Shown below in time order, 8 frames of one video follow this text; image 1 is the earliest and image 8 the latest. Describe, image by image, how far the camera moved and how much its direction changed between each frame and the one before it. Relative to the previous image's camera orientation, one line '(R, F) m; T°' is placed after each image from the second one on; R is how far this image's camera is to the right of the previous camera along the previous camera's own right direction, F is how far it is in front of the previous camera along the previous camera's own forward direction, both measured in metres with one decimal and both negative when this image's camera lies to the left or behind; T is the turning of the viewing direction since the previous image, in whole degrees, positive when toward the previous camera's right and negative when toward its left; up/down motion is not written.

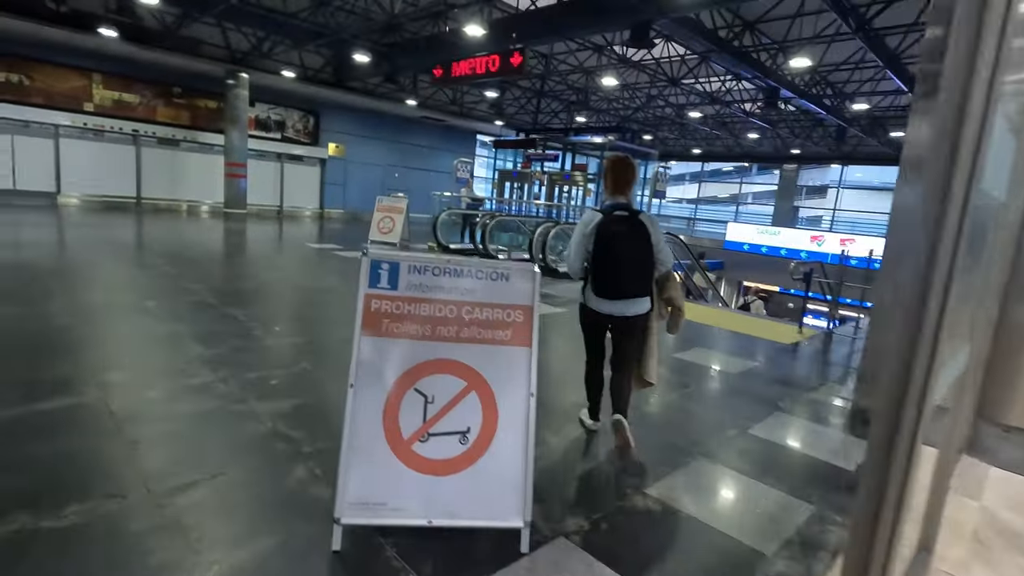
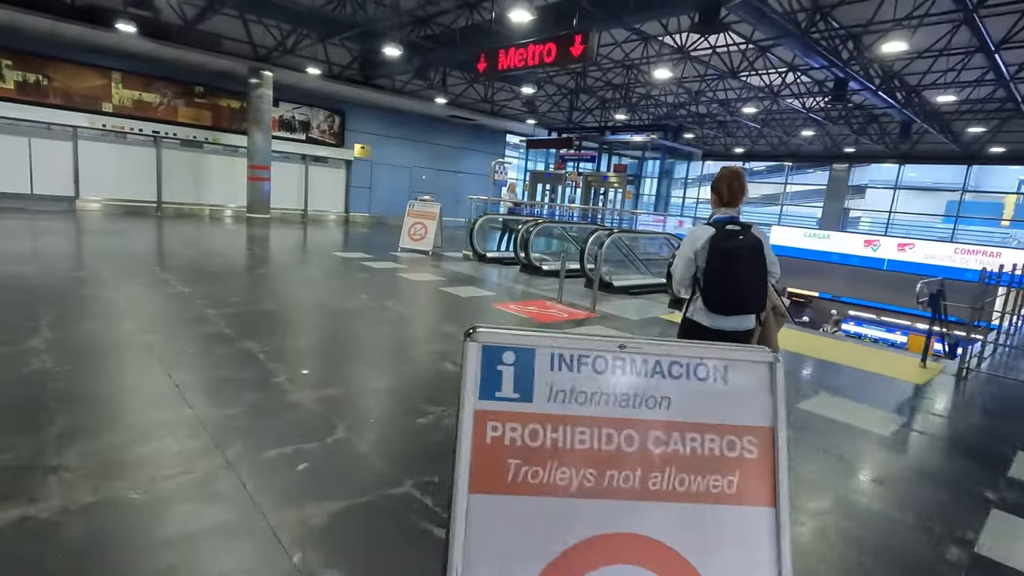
(-0.4, +0.8) m; -2°
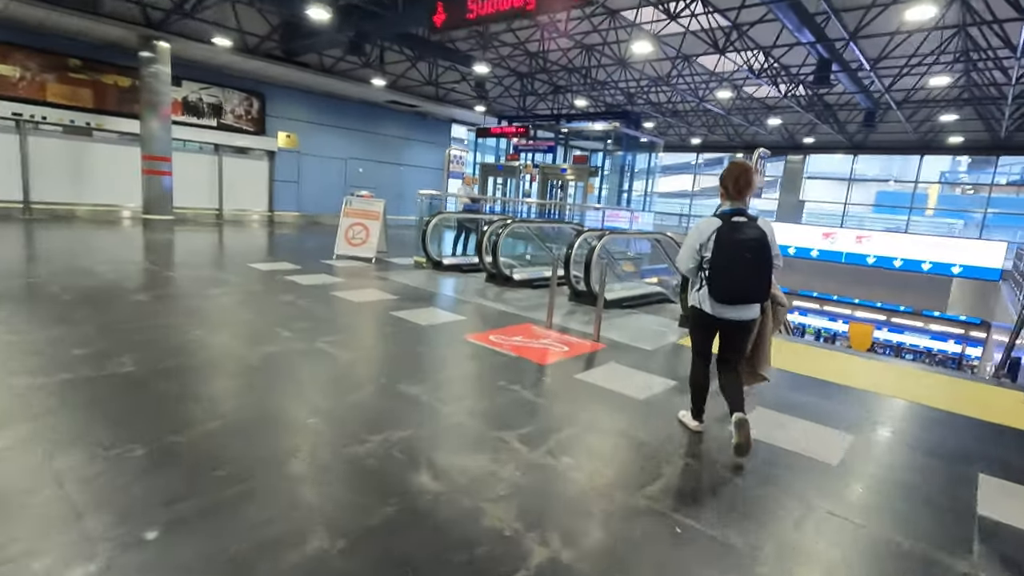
(-0.3, +1.5) m; +6°
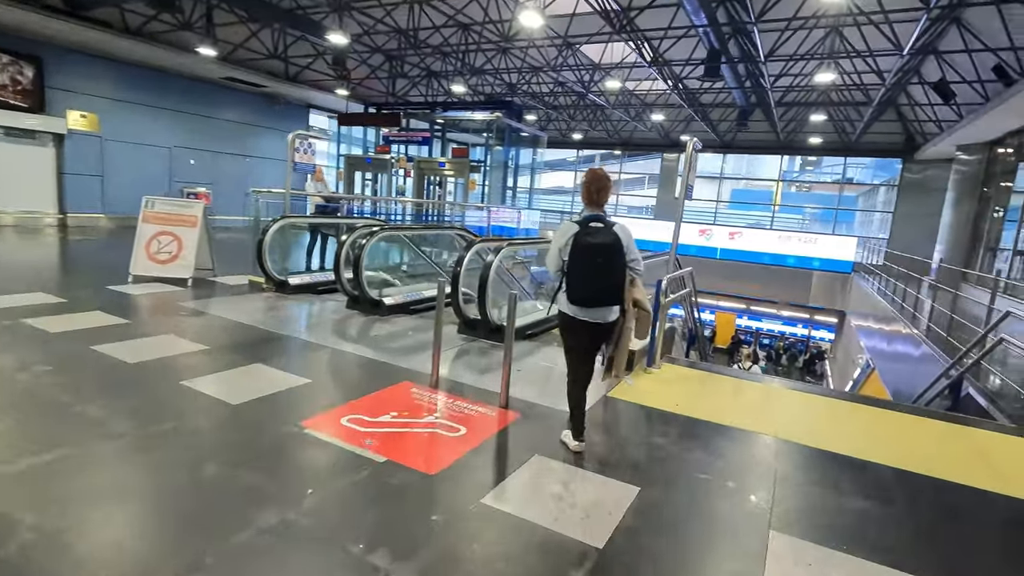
(+0.1, +1.4) m; +13°
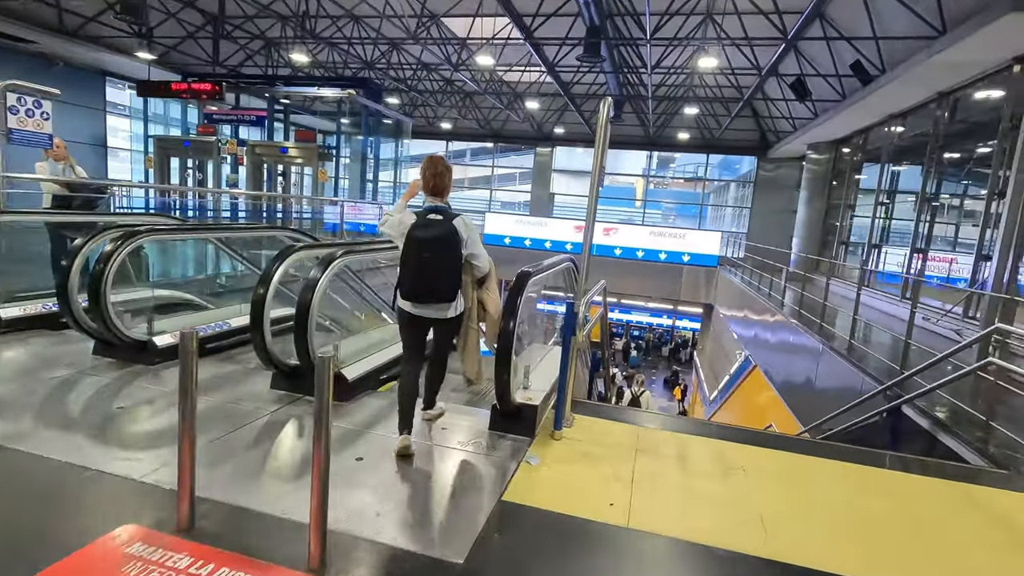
(+0.2, +1.4) m; +13°
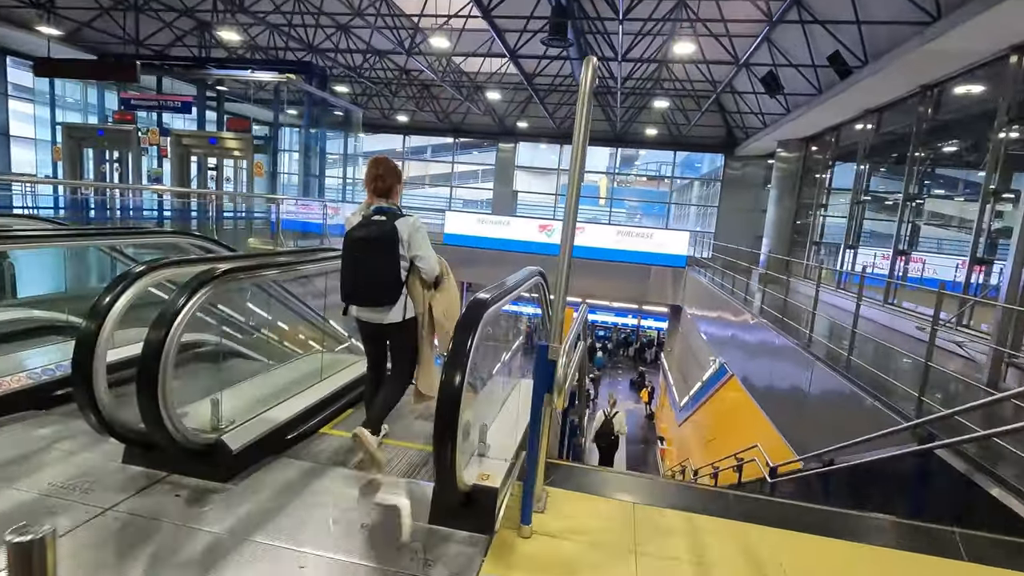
(+0.1, +0.8) m; +4°
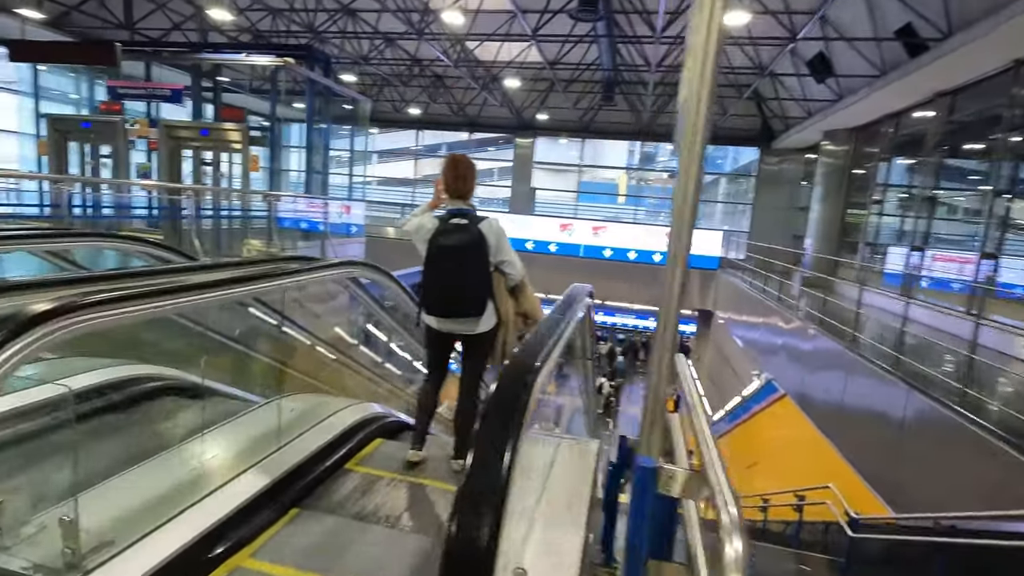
(-0.1, +0.9) m; -2°
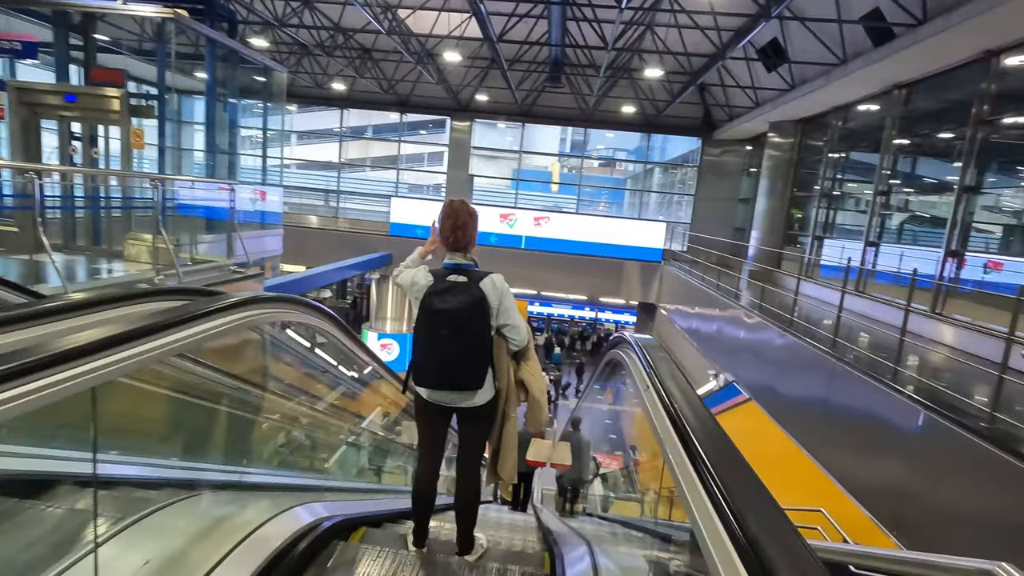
(-0.2, +0.9) m; +8°
